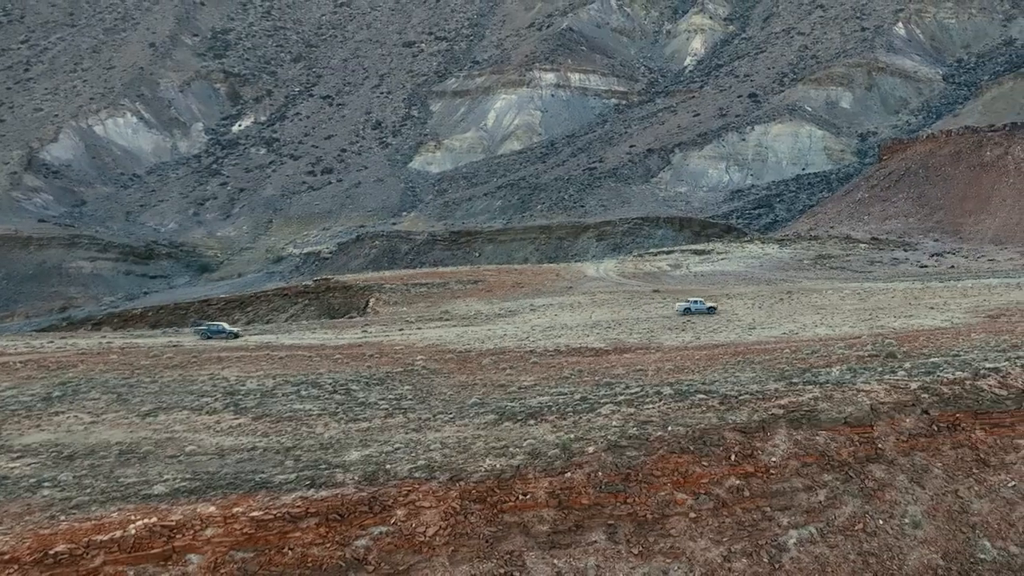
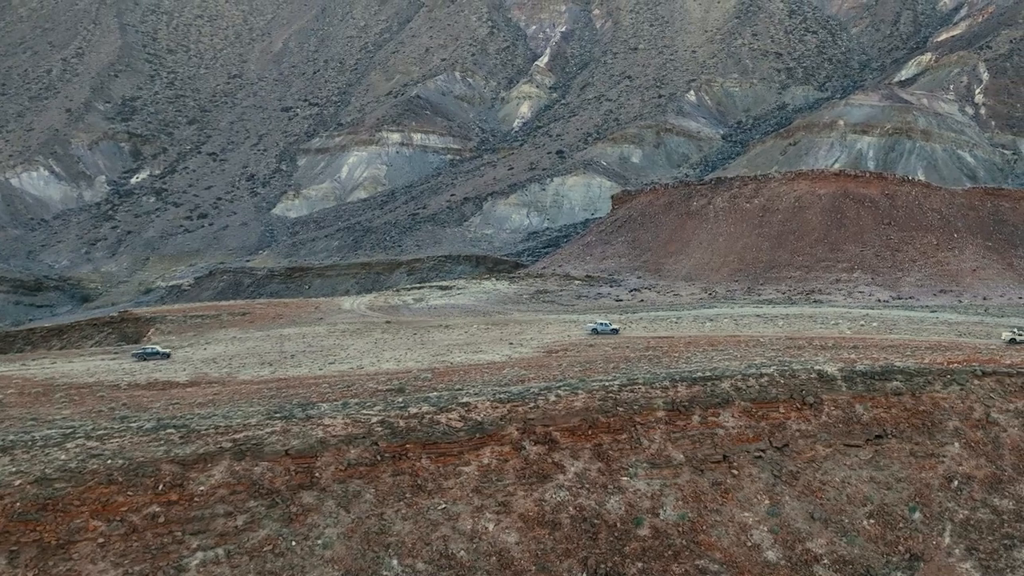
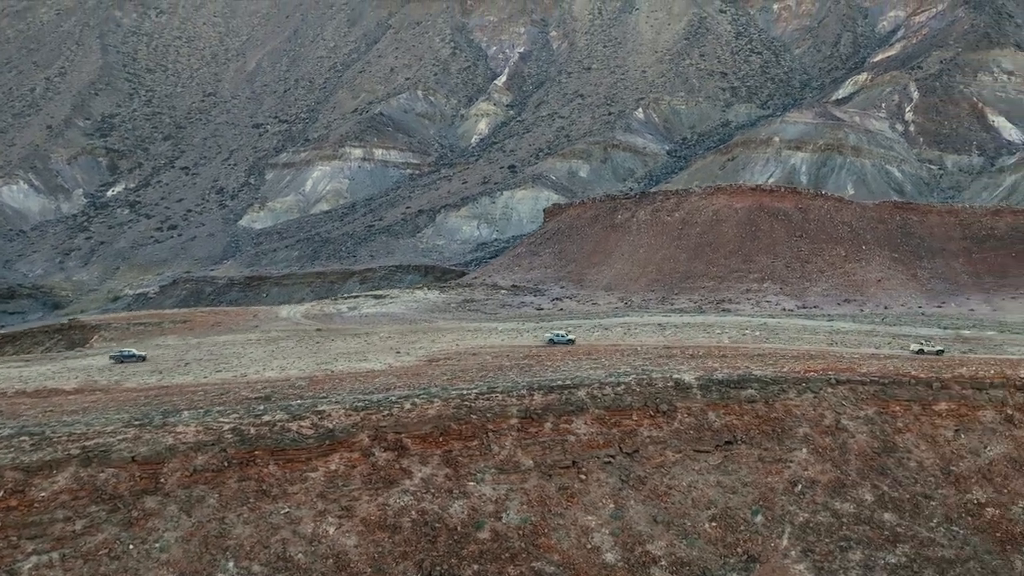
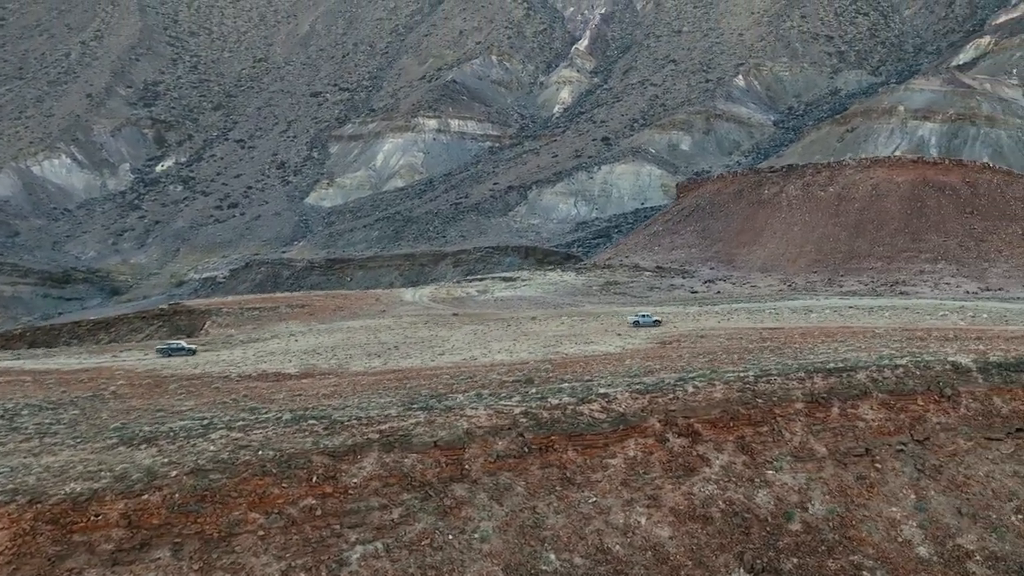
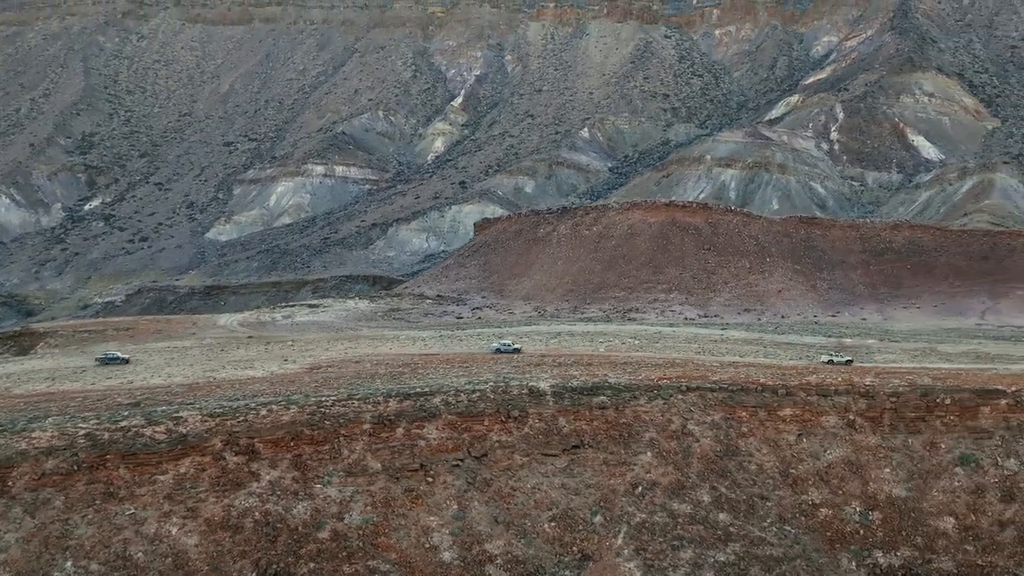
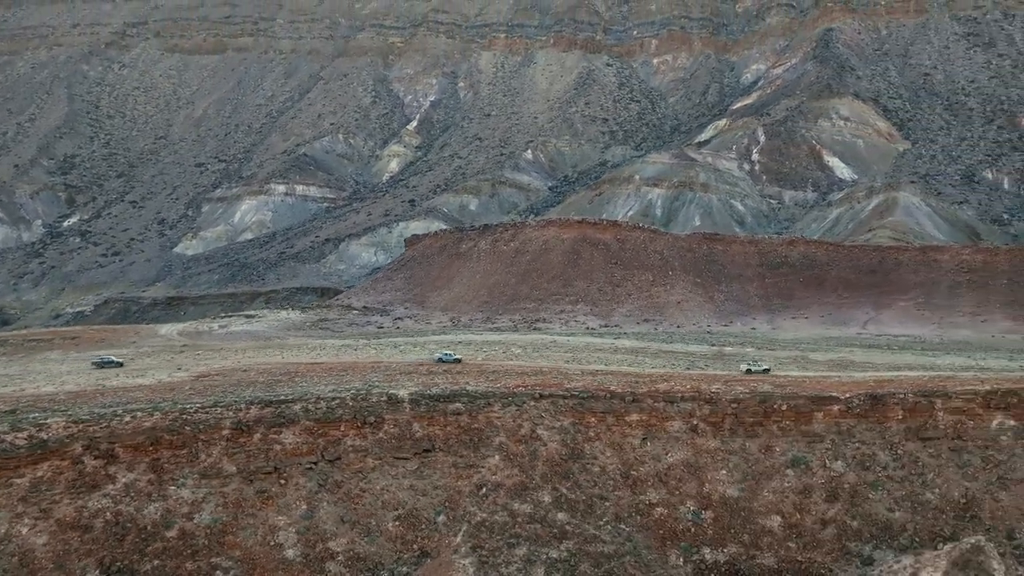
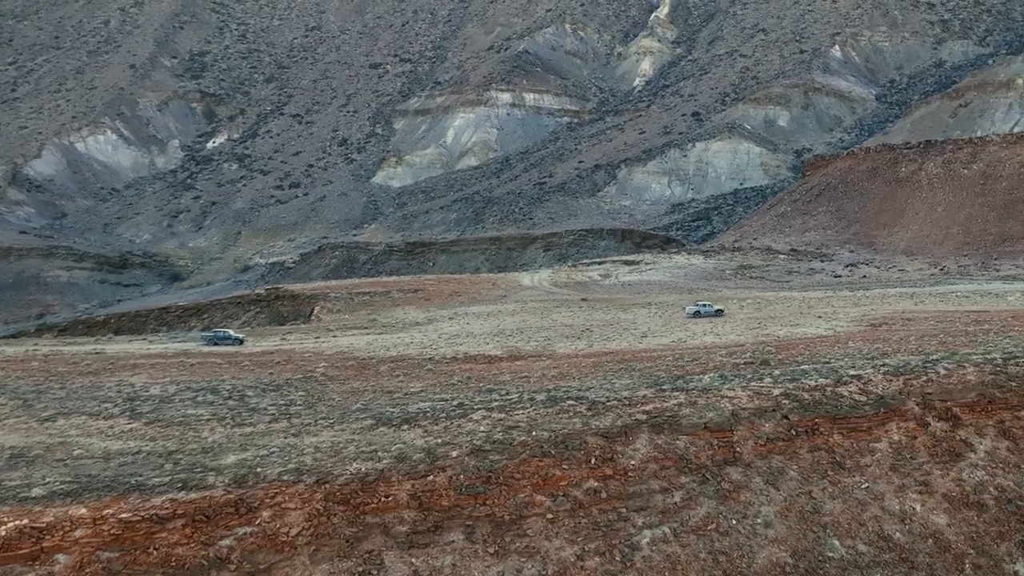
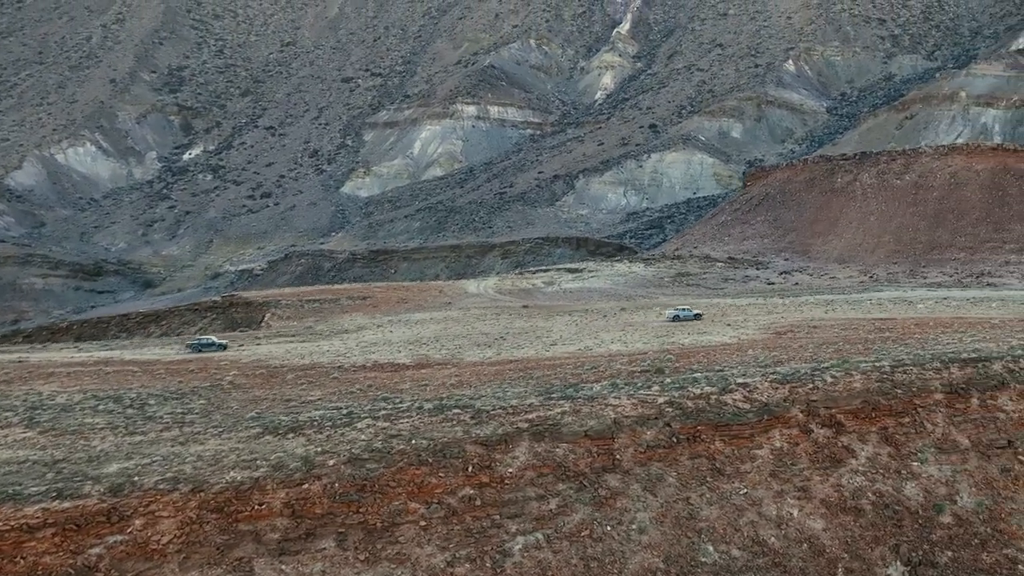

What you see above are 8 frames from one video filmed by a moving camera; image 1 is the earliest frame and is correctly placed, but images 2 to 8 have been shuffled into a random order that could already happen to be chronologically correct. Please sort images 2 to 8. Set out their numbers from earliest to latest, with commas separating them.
7, 8, 4, 2, 3, 5, 6
